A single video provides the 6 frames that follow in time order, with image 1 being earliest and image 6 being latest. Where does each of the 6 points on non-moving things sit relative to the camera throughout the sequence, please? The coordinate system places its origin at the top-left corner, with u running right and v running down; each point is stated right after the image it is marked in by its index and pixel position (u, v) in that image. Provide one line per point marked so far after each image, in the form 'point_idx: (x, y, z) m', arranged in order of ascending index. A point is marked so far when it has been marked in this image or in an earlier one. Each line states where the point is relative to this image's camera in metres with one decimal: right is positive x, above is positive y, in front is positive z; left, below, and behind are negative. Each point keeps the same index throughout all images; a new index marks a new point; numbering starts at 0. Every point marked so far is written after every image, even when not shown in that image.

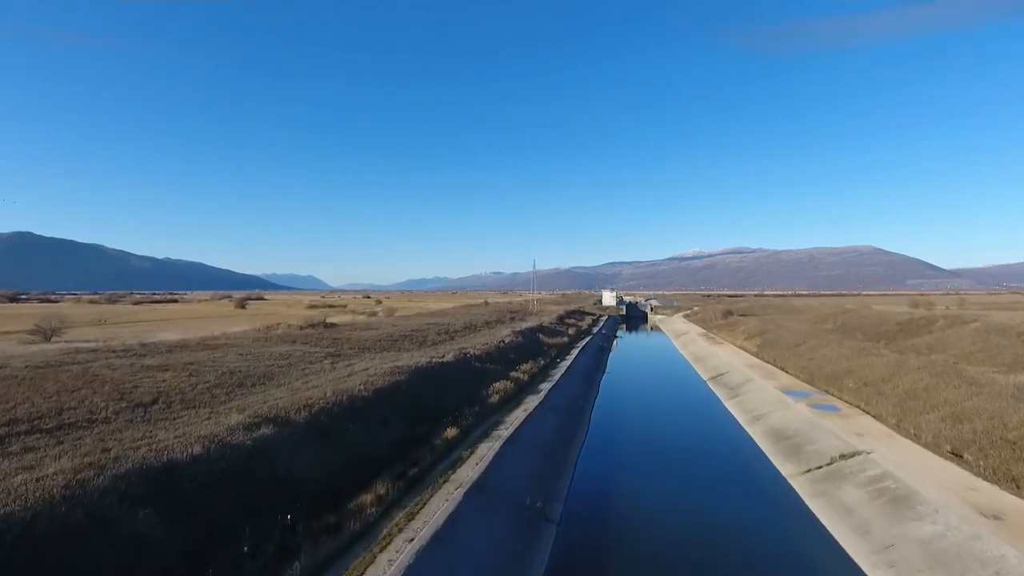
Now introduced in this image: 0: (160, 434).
0: (-5.0, -2.1, +8.9) m
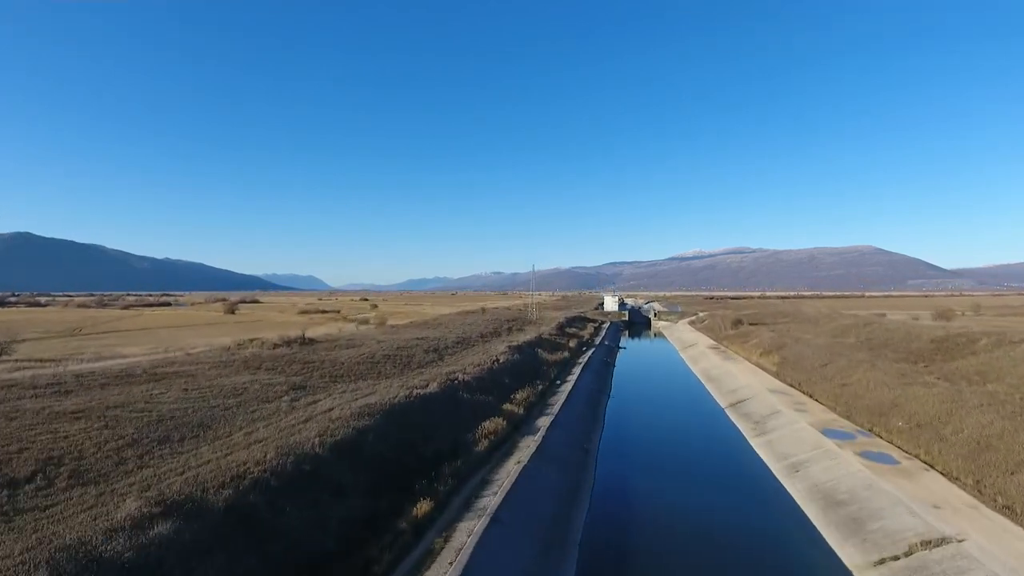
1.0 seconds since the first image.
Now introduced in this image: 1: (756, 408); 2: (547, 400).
0: (-5.1, -2.6, +6.4) m
1: (+7.5, -3.7, +19.5) m
2: (+1.1, -3.5, +19.6) m
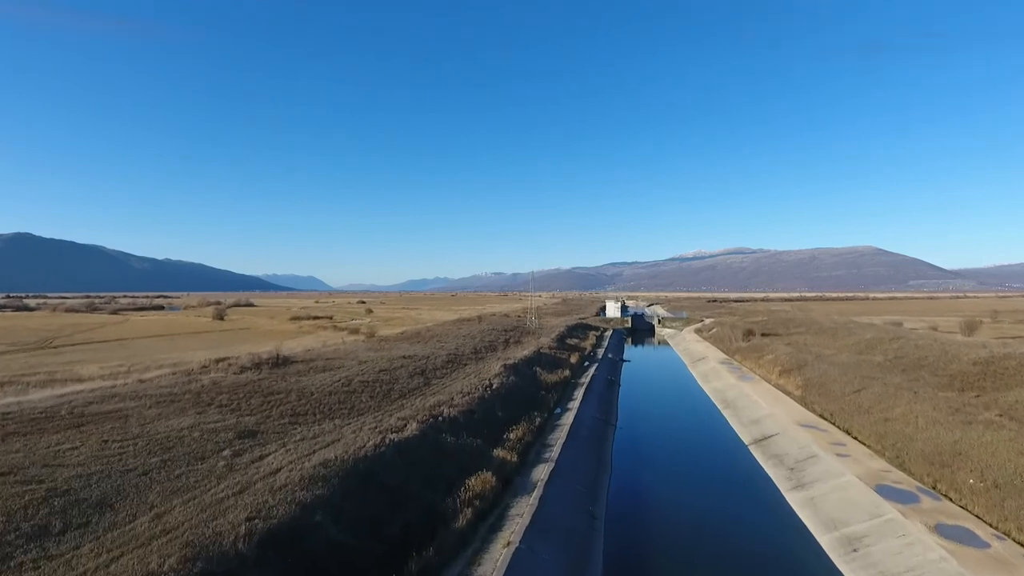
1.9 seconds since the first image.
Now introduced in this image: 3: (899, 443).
0: (-5.3, -3.1, +3.9) m
1: (+7.4, -4.3, +16.9) m
2: (+0.9, -4.0, +17.1) m
3: (+9.3, -3.7, +15.3) m
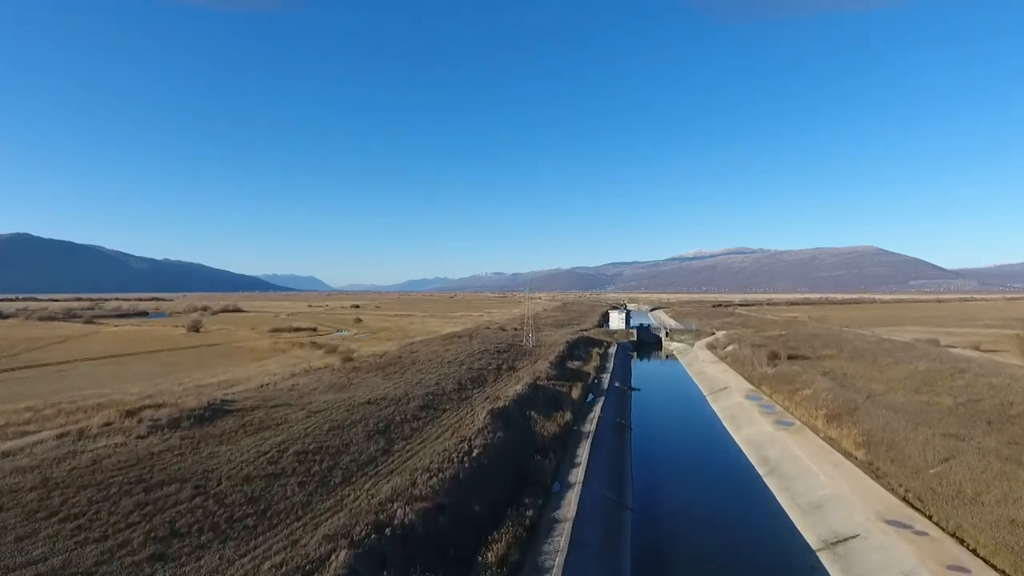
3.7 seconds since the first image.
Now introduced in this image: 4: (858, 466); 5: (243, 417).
0: (-5.7, -4.1, -0.9) m
1: (+7.0, -5.3, +12.1) m
2: (+0.5, -5.0, +12.2) m
3: (+8.9, -4.7, +10.4) m
4: (+9.7, -4.9, +18.1) m
5: (-8.1, -3.9, +19.1) m
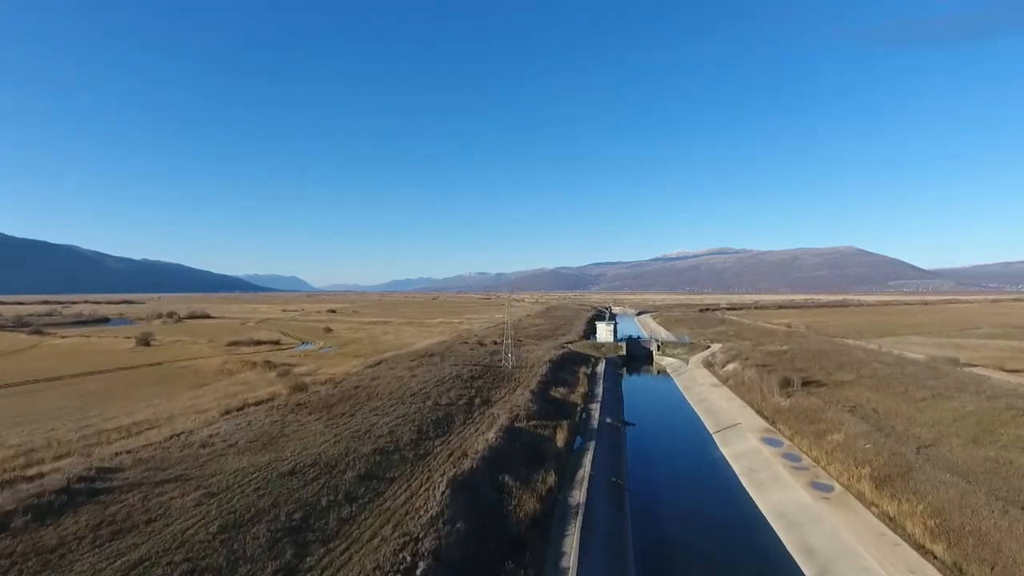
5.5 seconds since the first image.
0: (-6.0, -5.1, -5.9) m
1: (+6.3, -6.2, +7.4) m
2: (-0.1, -5.9, +7.4) m
3: (+8.4, -5.6, +5.8) m
4: (+8.9, -5.8, +13.4) m
5: (-8.9, -4.8, +14.0) m
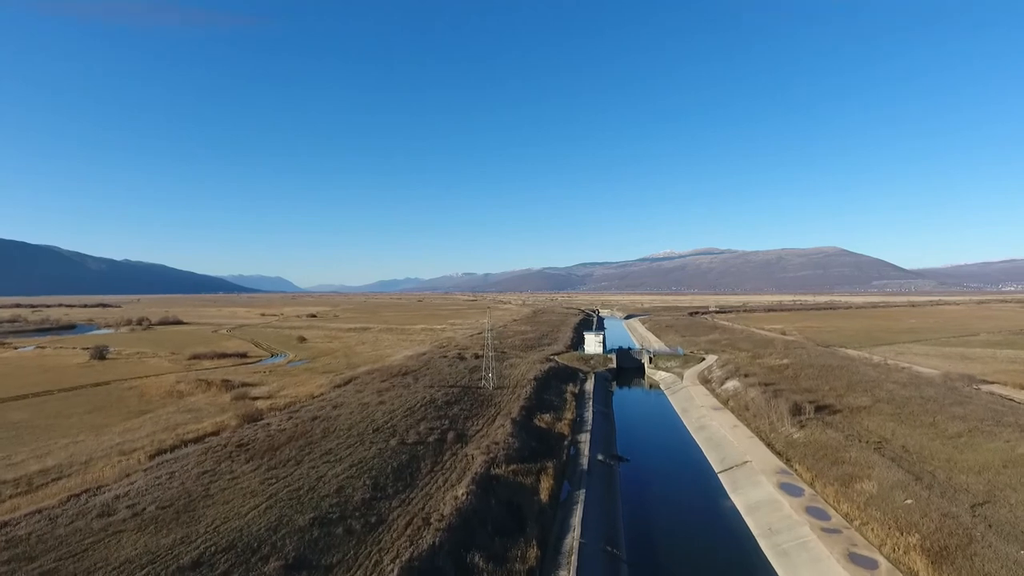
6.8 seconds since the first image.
0: (-6.2, -5.8, -9.7) m
1: (+5.9, -6.9, +3.9) m
2: (-0.6, -6.7, +3.7) m
3: (+7.9, -6.4, +2.3) m
4: (+8.4, -6.6, +10.0) m
5: (-9.5, -5.6, +10.2) m
